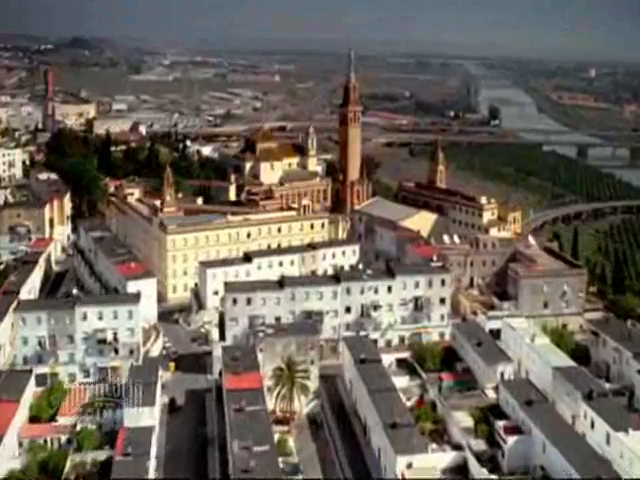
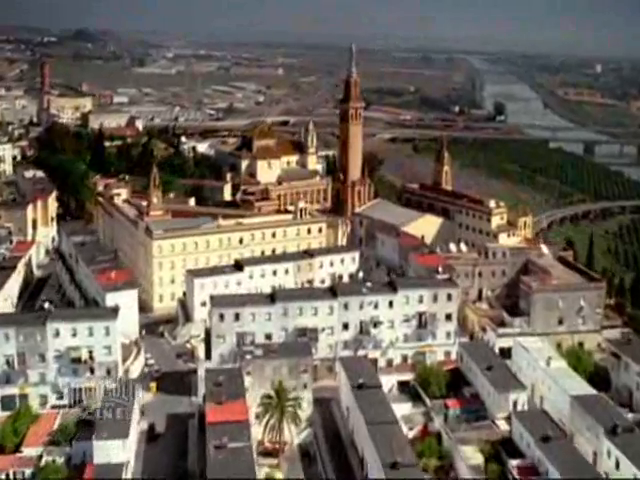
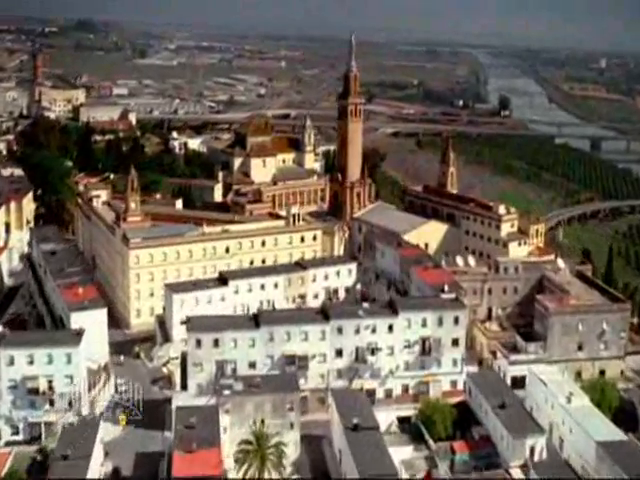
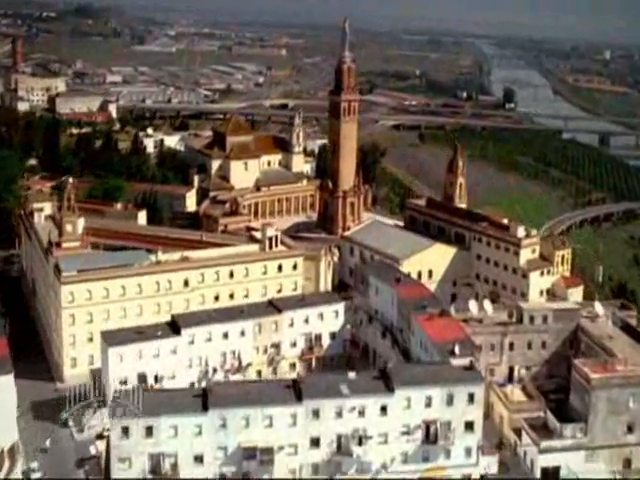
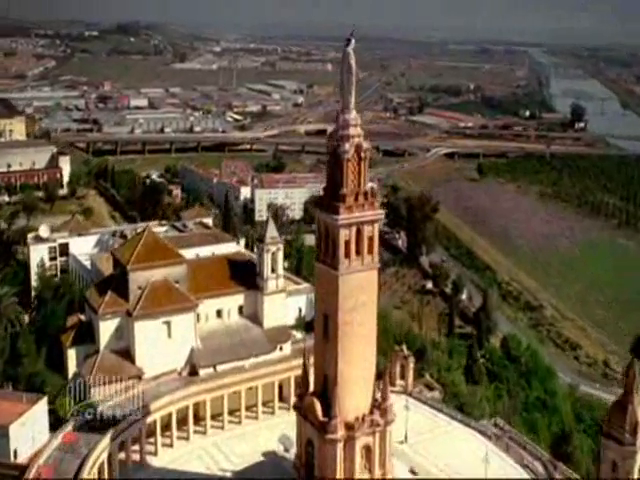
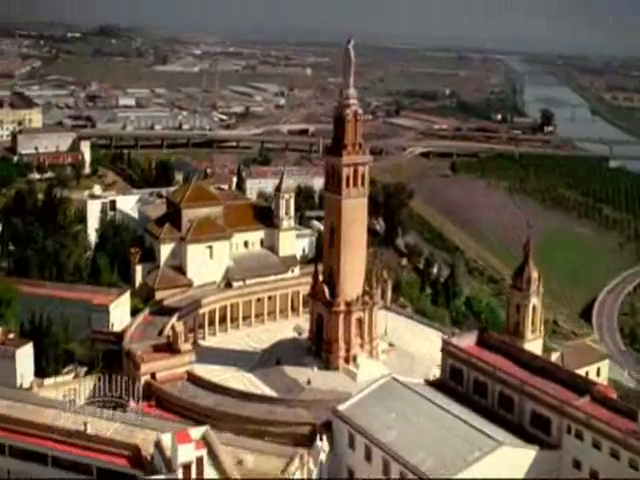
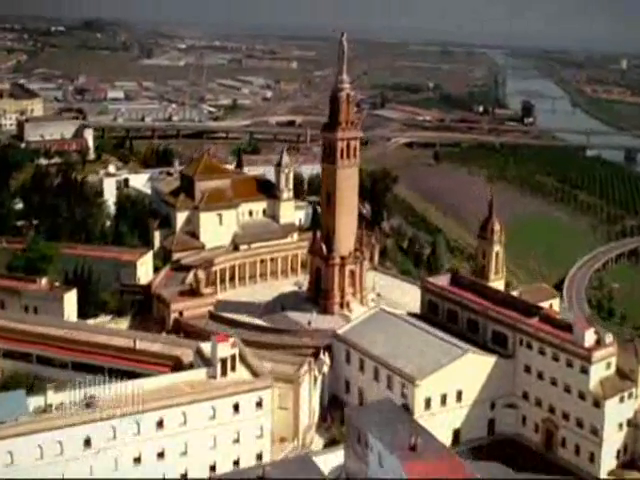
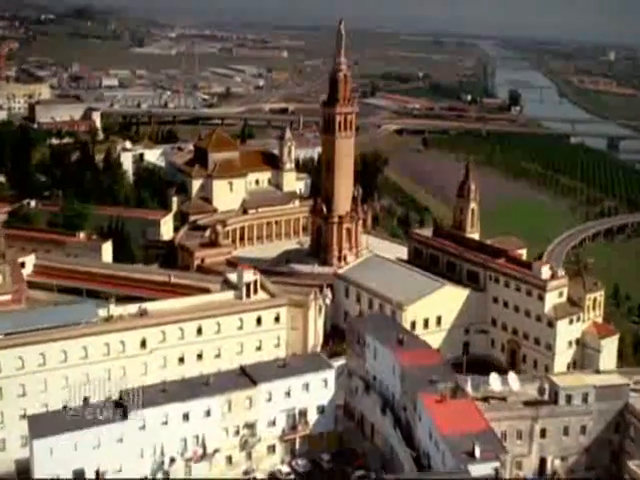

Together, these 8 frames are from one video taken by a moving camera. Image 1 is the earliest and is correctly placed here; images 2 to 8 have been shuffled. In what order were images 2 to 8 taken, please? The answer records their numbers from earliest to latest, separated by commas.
2, 3, 4, 8, 7, 6, 5
